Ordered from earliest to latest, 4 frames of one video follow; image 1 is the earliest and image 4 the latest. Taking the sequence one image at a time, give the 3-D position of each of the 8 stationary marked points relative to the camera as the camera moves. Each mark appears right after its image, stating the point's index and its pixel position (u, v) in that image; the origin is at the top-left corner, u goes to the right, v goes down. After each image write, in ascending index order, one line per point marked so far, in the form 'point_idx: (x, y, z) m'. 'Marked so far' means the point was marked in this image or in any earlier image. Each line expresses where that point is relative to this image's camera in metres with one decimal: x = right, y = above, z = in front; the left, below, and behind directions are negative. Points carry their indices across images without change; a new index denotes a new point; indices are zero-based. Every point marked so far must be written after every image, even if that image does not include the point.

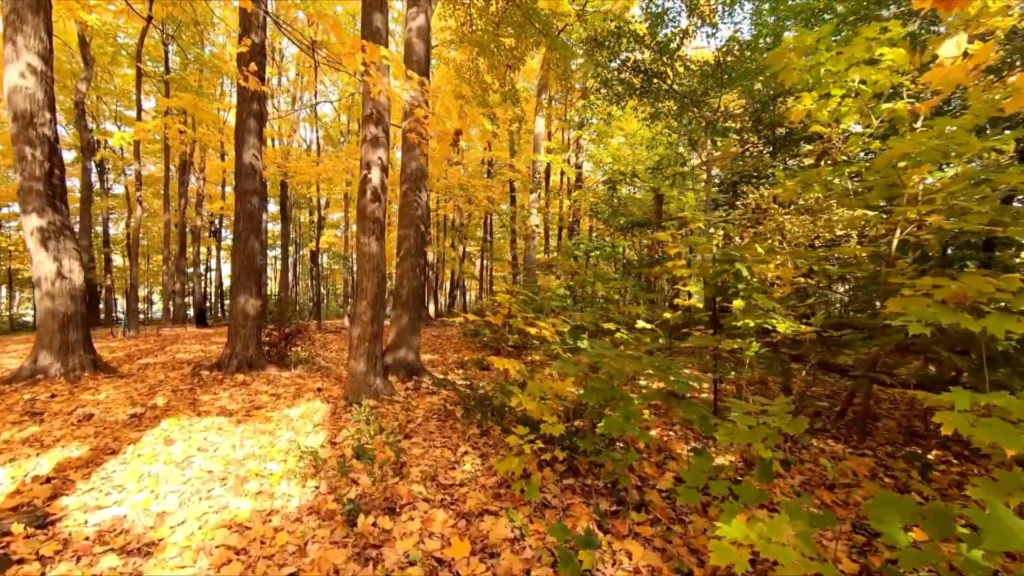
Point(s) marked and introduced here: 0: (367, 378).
0: (-1.5, -0.9, +5.4) m
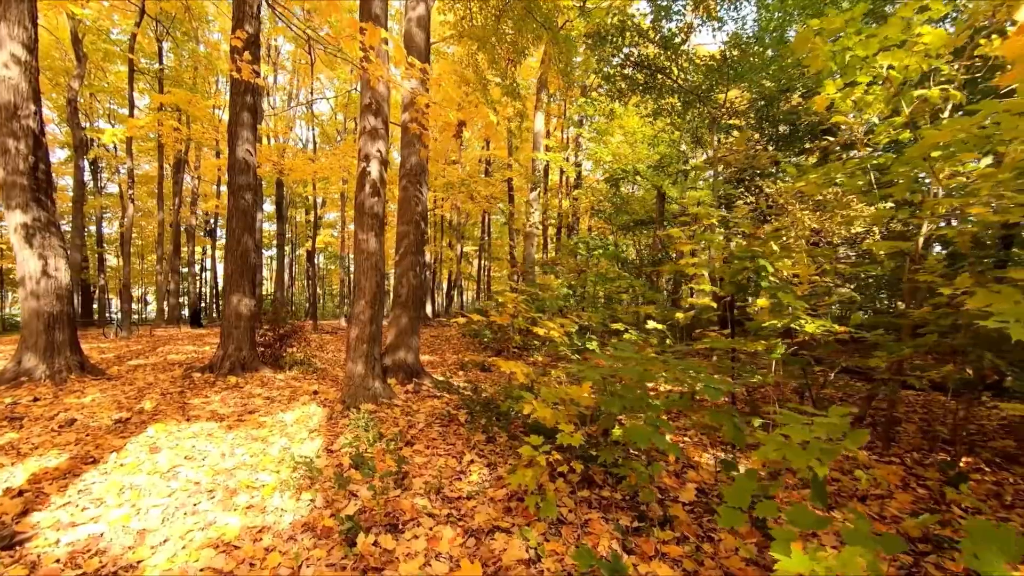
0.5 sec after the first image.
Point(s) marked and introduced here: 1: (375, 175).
0: (-1.4, -0.9, +5.1) m
1: (-1.3, +1.1, +5.1) m
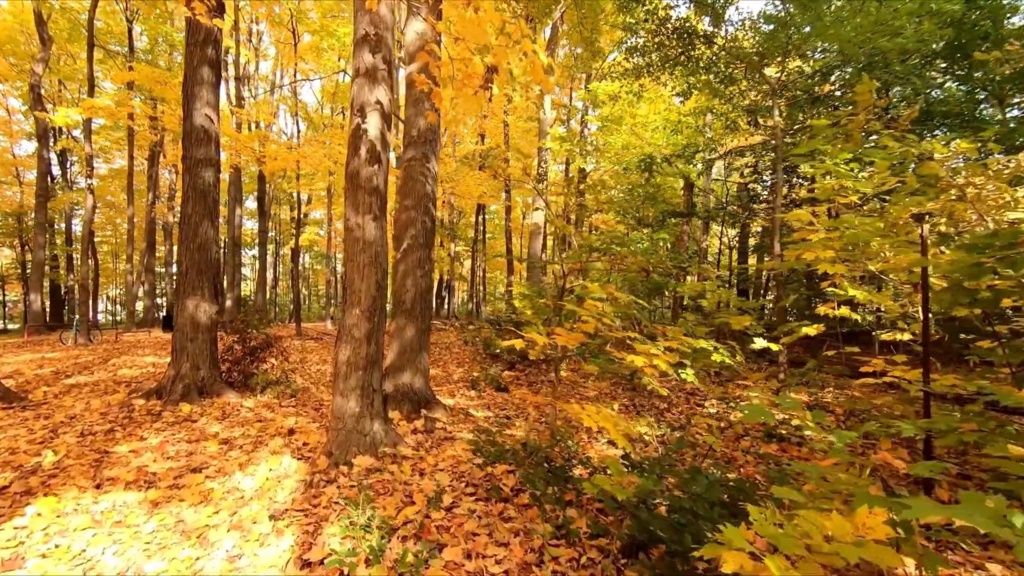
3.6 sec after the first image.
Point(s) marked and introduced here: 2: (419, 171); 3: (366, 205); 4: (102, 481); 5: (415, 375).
0: (-1.0, -0.9, +3.6) m
1: (-1.0, +1.1, +3.7) m
2: (-0.9, +1.1, +4.9) m
3: (-1.0, +0.6, +3.7) m
4: (-2.6, -1.2, +3.3) m
5: (-0.9, -0.8, +4.8) m
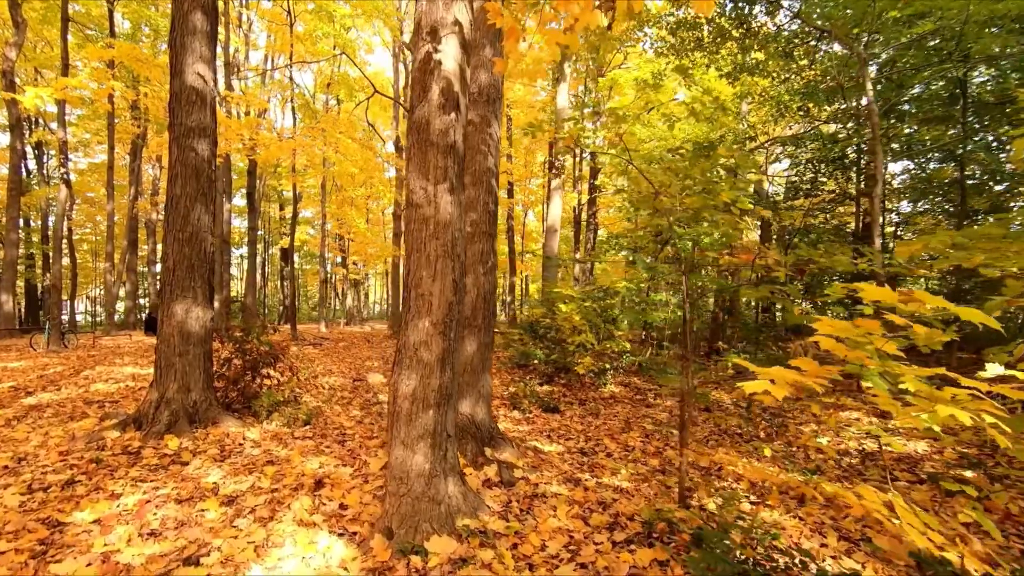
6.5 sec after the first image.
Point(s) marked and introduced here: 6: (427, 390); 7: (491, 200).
0: (-0.4, -0.9, +2.5) m
1: (-0.3, +1.1, +2.5) m
2: (-0.2, +1.1, +3.8) m
3: (-0.4, +0.6, +2.6) m
4: (-1.9, -1.2, +2.2) m
5: (-0.3, -0.8, +3.7) m
6: (-0.4, -0.5, +2.5) m
7: (-0.2, +0.6, +3.9) m
